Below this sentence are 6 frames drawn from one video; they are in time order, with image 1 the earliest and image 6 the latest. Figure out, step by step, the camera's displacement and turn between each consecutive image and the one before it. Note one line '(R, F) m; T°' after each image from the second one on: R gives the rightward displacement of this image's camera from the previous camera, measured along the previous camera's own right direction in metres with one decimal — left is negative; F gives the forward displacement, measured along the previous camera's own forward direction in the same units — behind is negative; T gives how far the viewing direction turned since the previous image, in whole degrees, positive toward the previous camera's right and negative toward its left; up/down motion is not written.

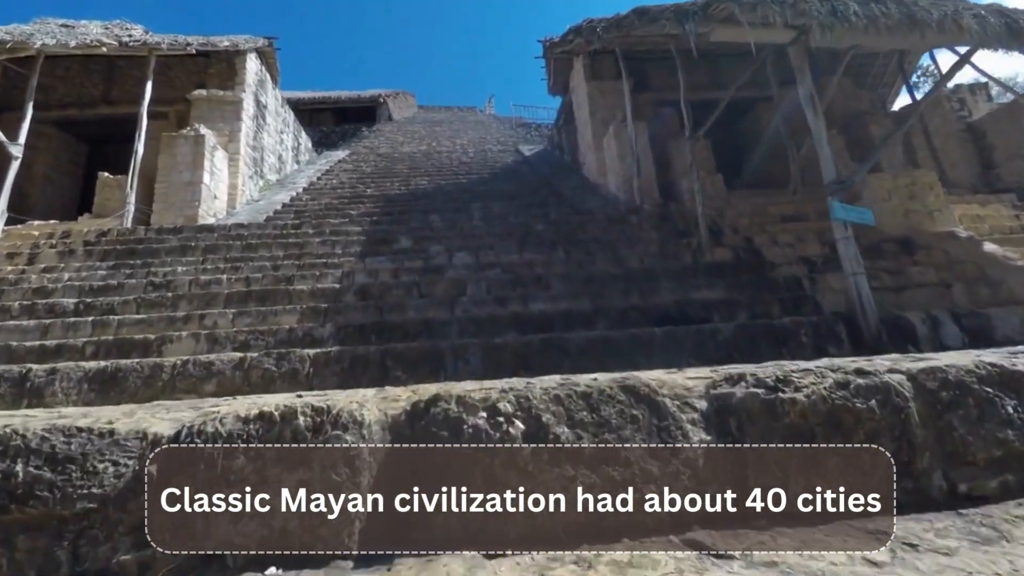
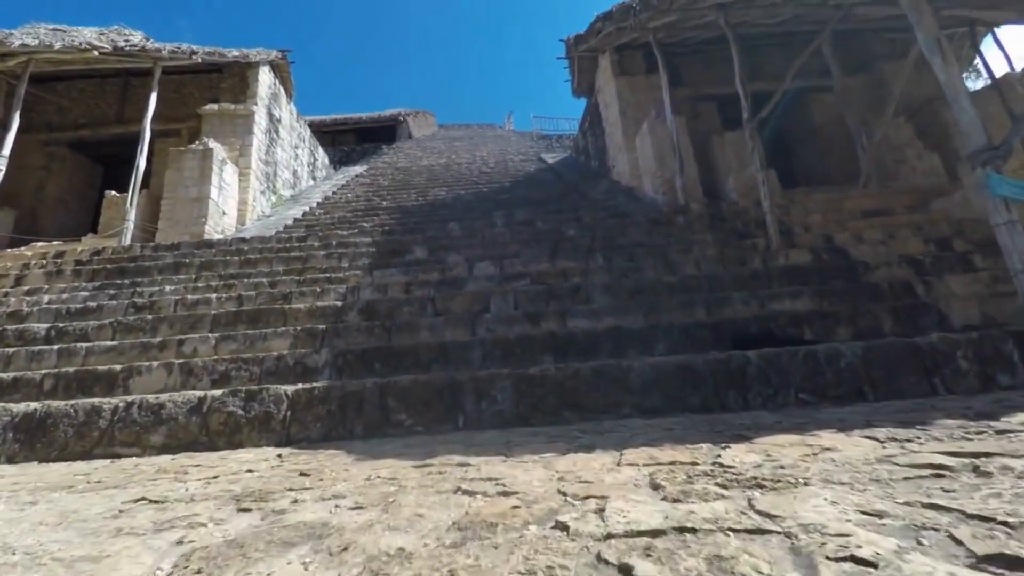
(-0.1, +0.9) m; -3°
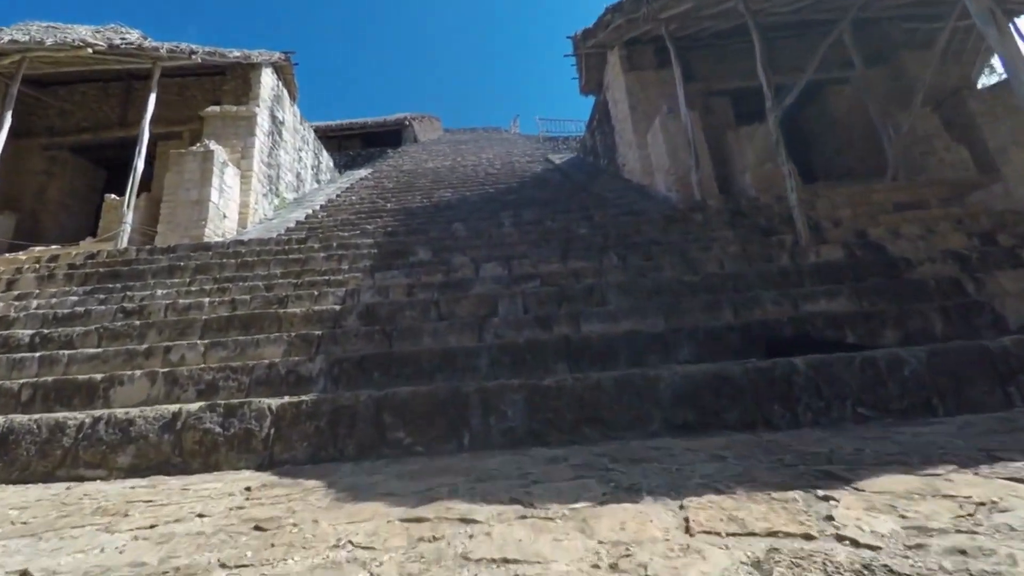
(0.0, +0.3) m; -1°
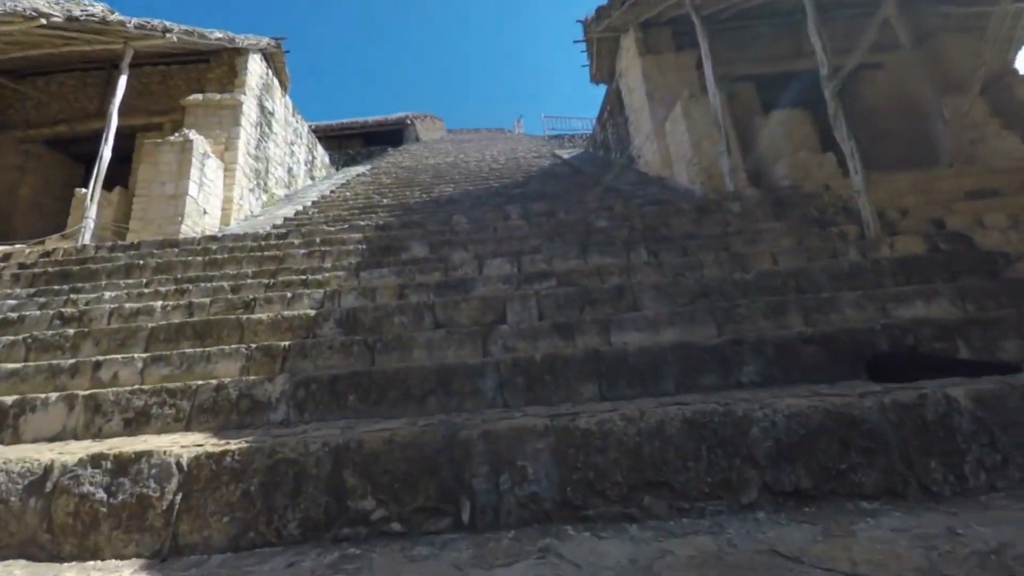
(-0.1, +0.7) m; 0°
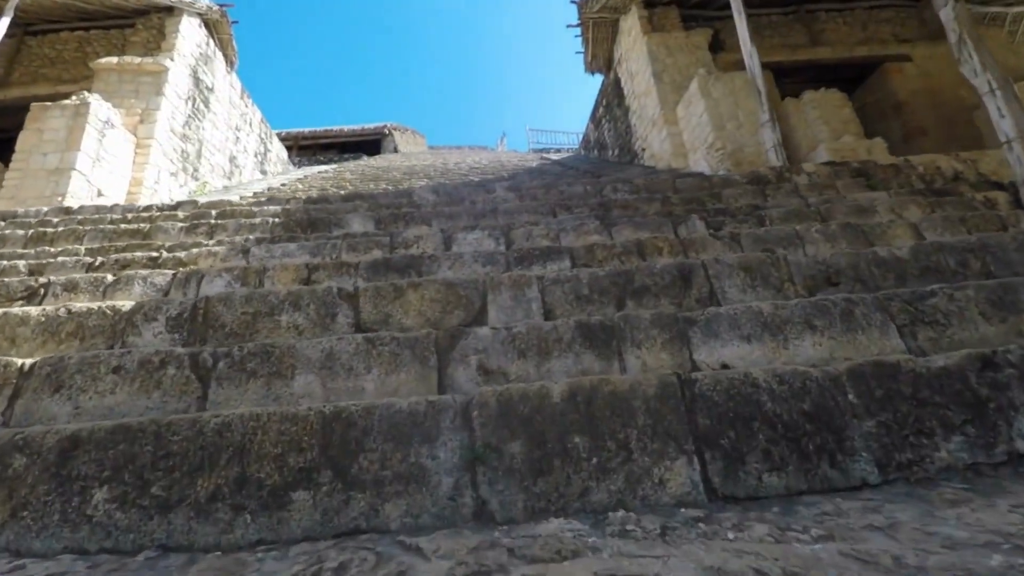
(0.0, +1.5) m; +3°
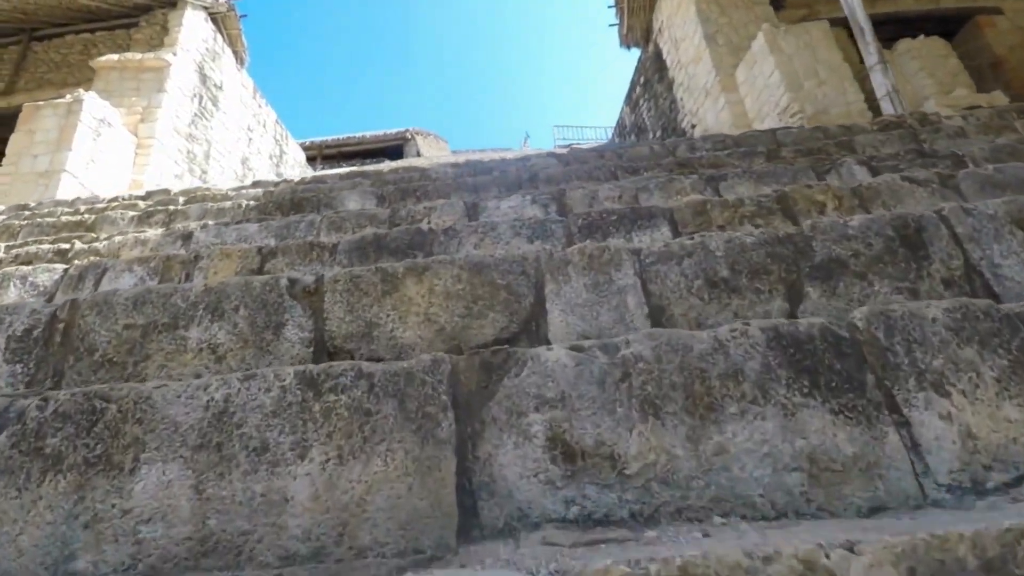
(-0.1, +0.8) m; -4°
